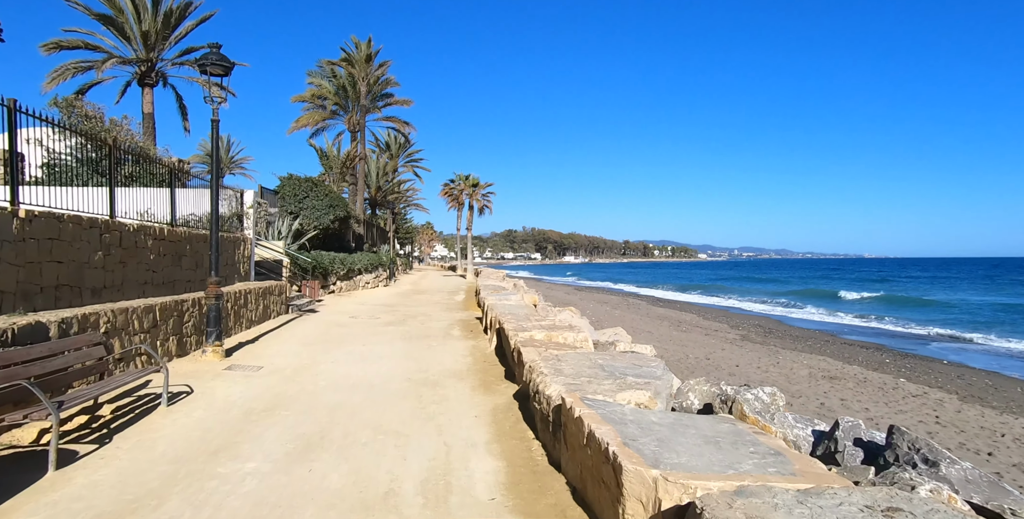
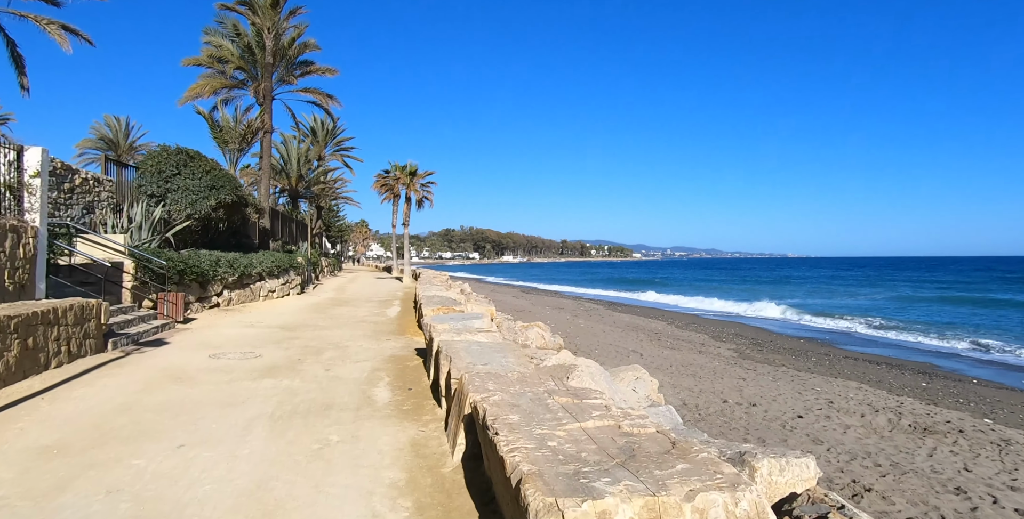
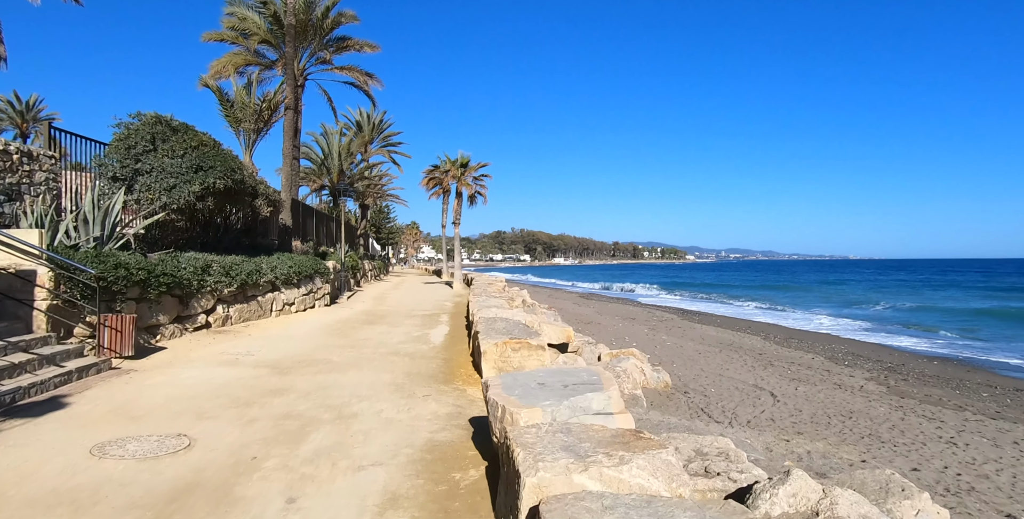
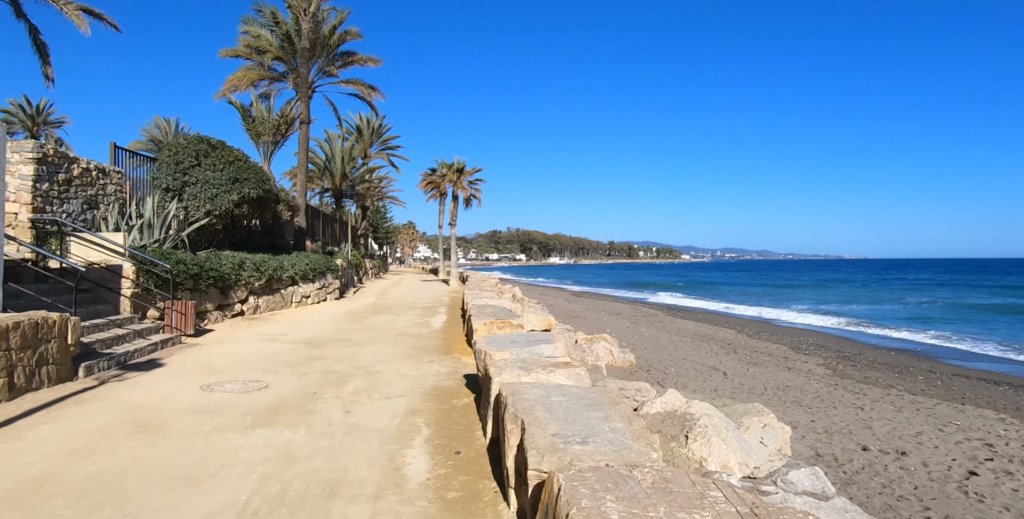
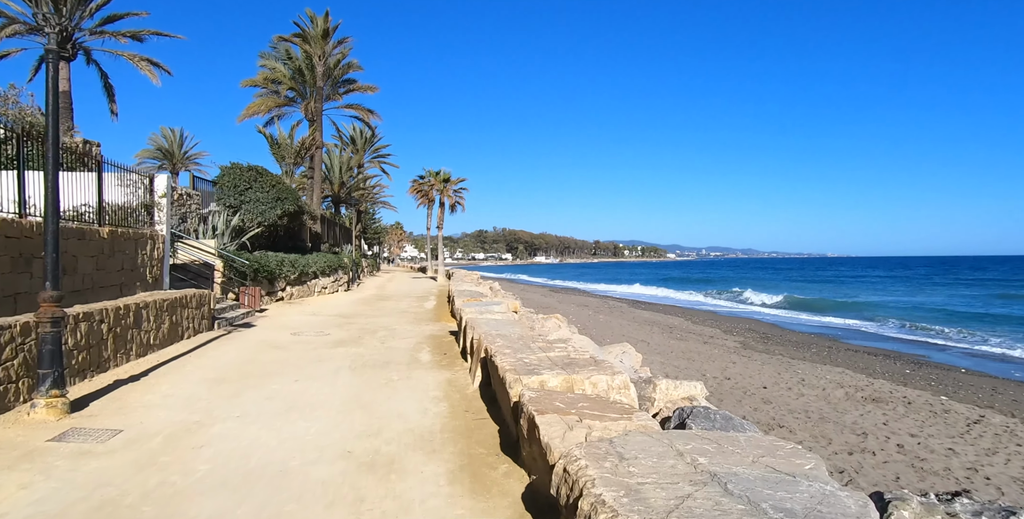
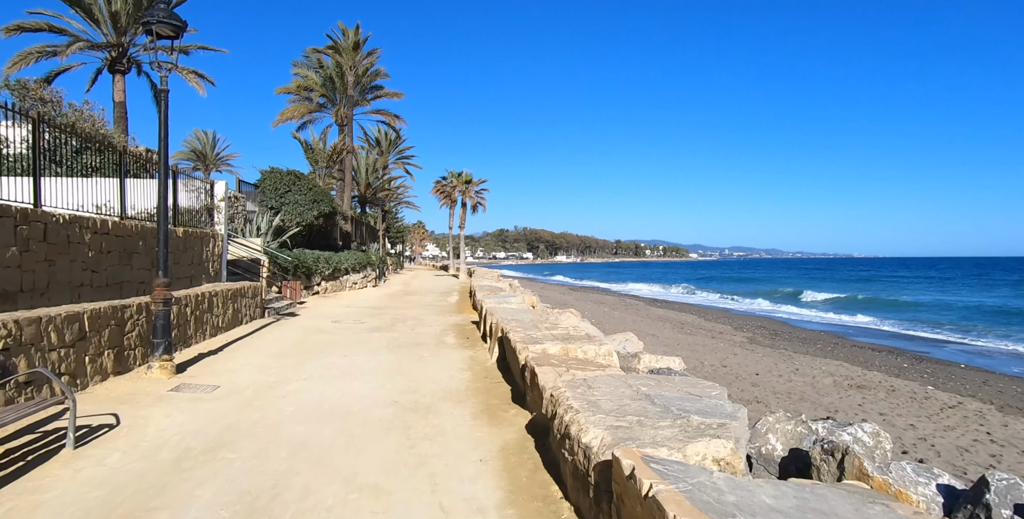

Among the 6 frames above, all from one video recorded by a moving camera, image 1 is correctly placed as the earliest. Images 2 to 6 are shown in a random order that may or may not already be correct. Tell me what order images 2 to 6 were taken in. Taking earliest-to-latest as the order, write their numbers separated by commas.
6, 5, 2, 4, 3
